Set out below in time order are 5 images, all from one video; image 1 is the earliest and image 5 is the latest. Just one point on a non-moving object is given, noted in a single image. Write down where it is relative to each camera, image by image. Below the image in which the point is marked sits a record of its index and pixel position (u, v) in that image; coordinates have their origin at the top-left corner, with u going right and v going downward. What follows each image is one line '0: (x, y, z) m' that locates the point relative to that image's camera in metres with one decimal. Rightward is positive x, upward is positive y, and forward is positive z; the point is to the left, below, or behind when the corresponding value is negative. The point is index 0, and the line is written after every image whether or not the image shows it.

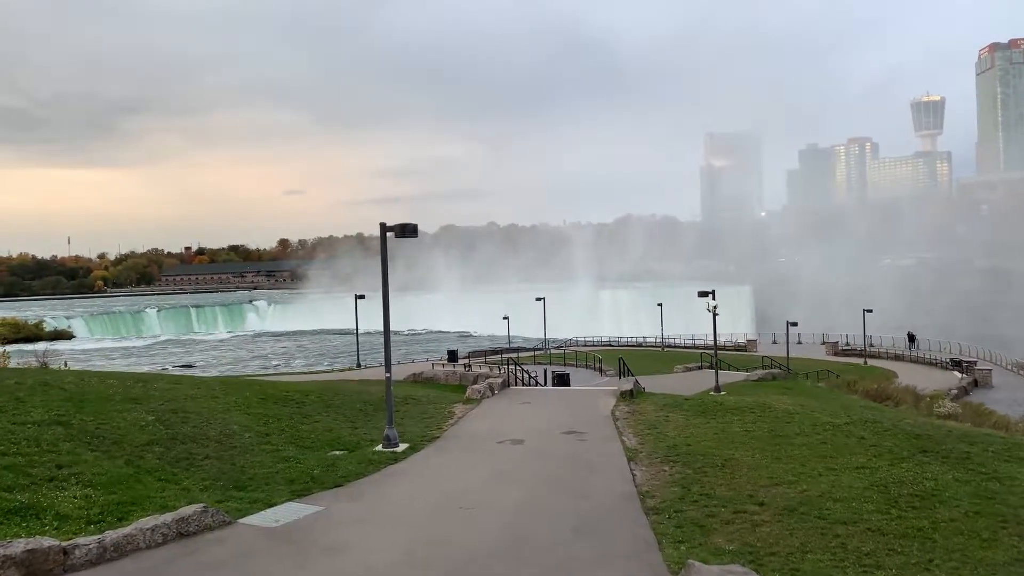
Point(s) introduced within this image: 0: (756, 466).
0: (+4.5, -3.3, +11.4) m
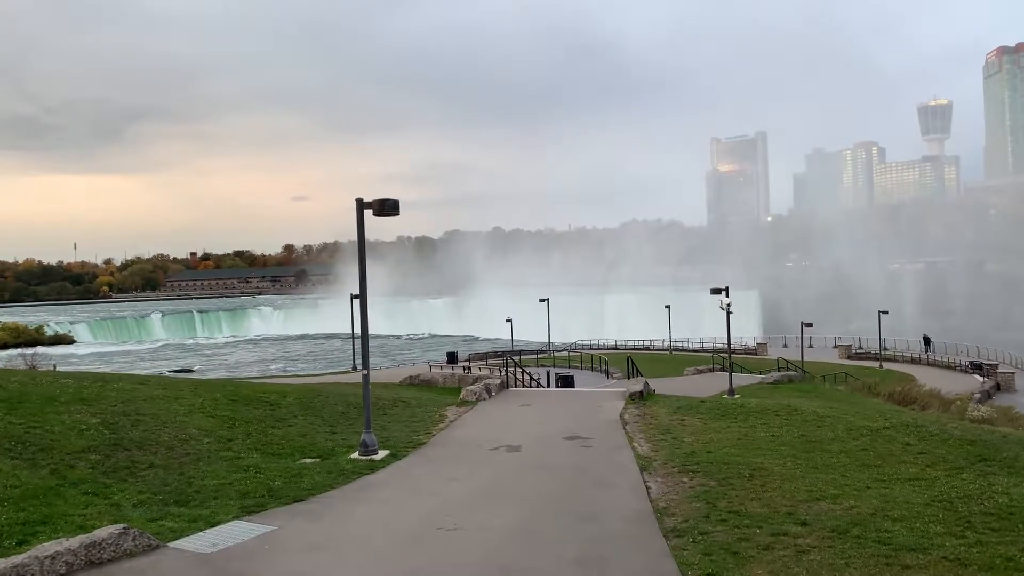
0: (+4.4, -3.0, +9.8) m
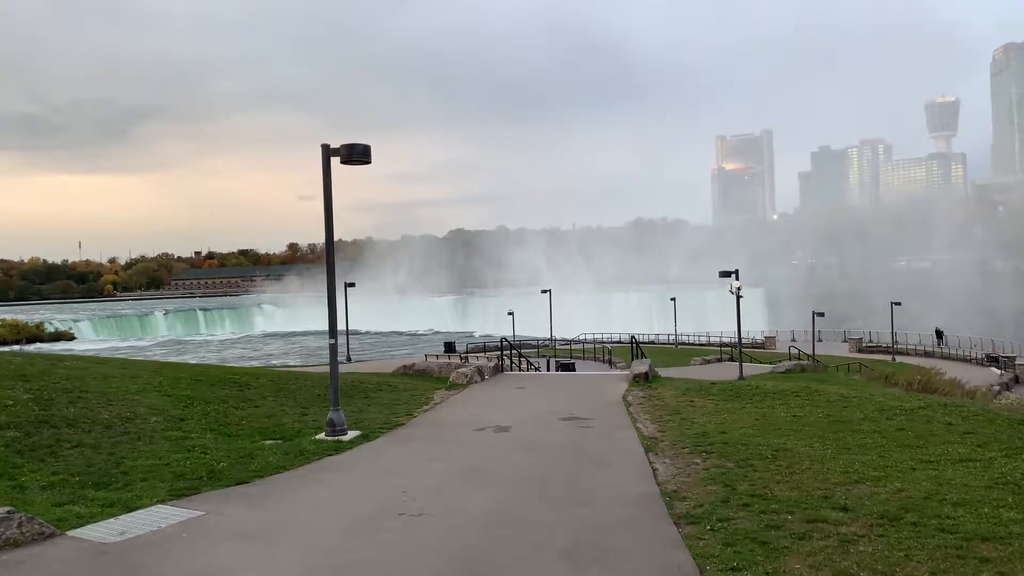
0: (+4.2, -2.3, +8.4) m
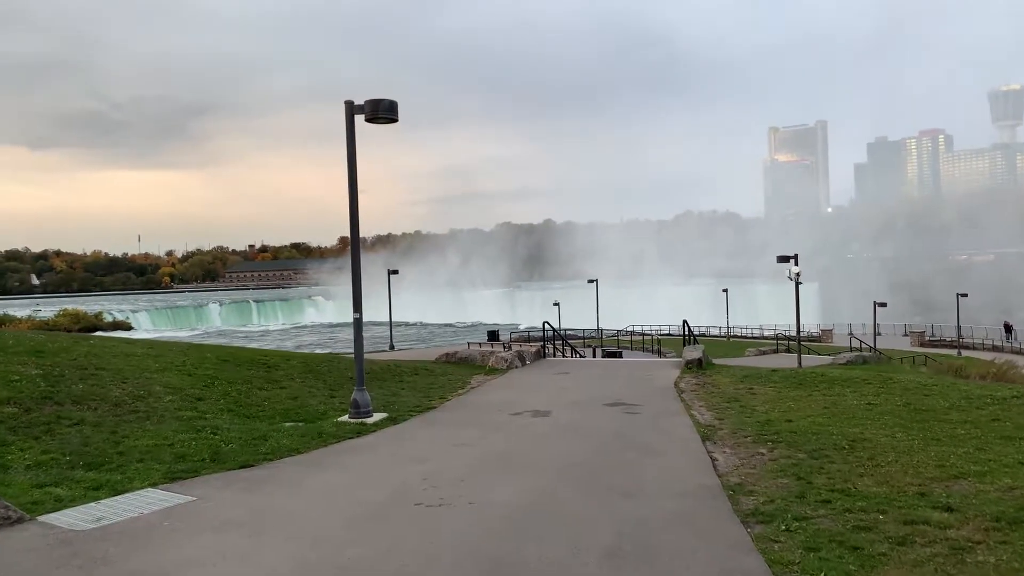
0: (+4.6, -1.9, +7.2) m
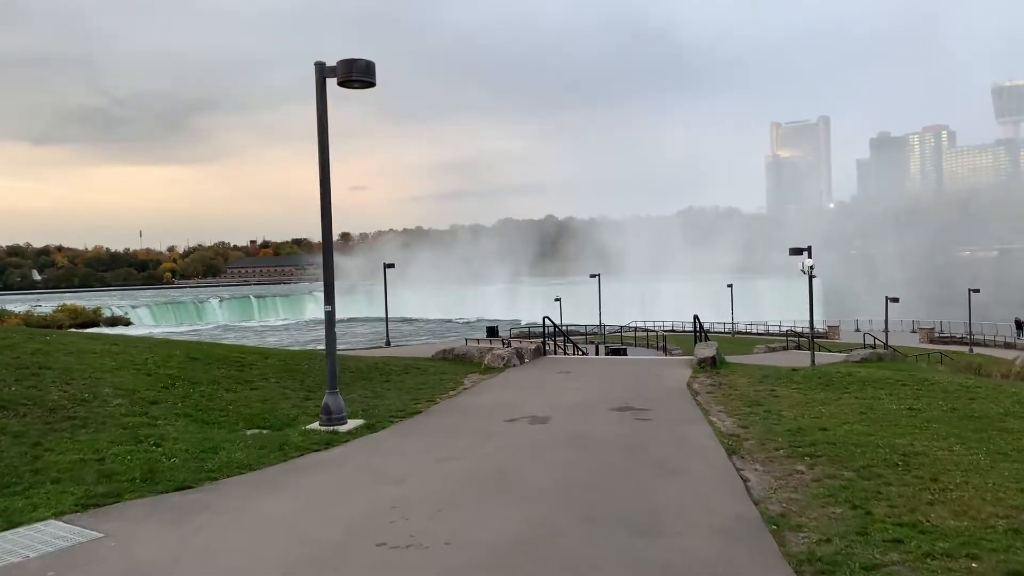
0: (+4.5, -1.8, +6.1) m
